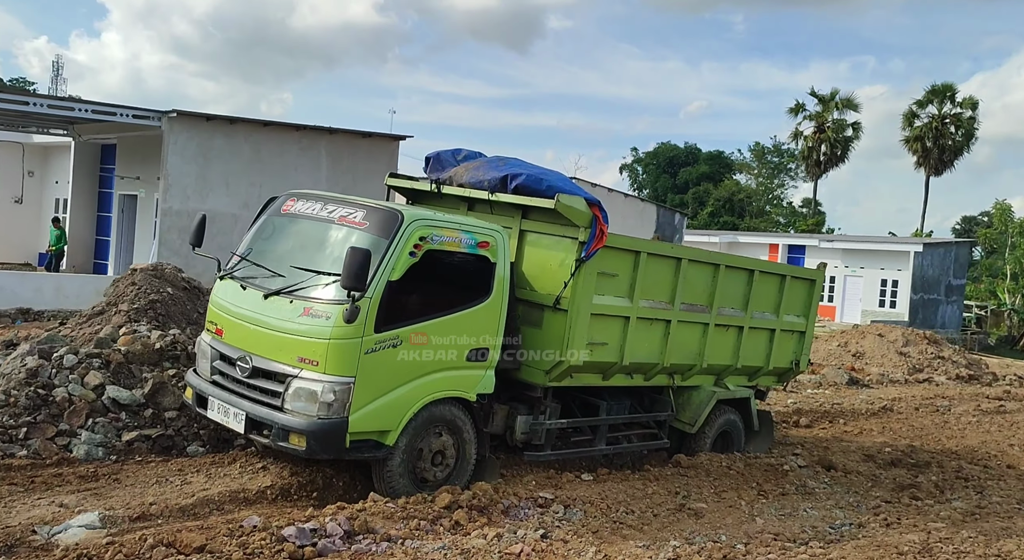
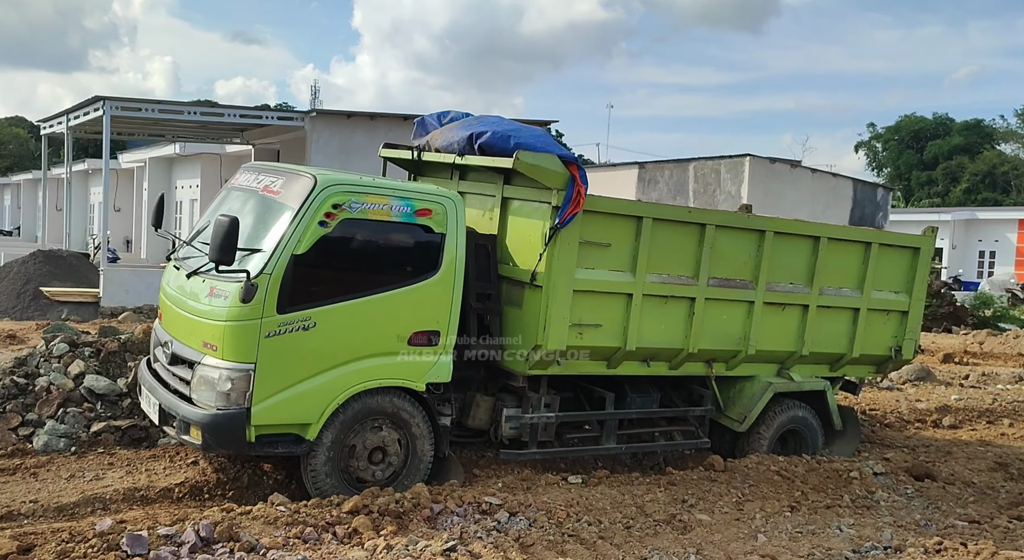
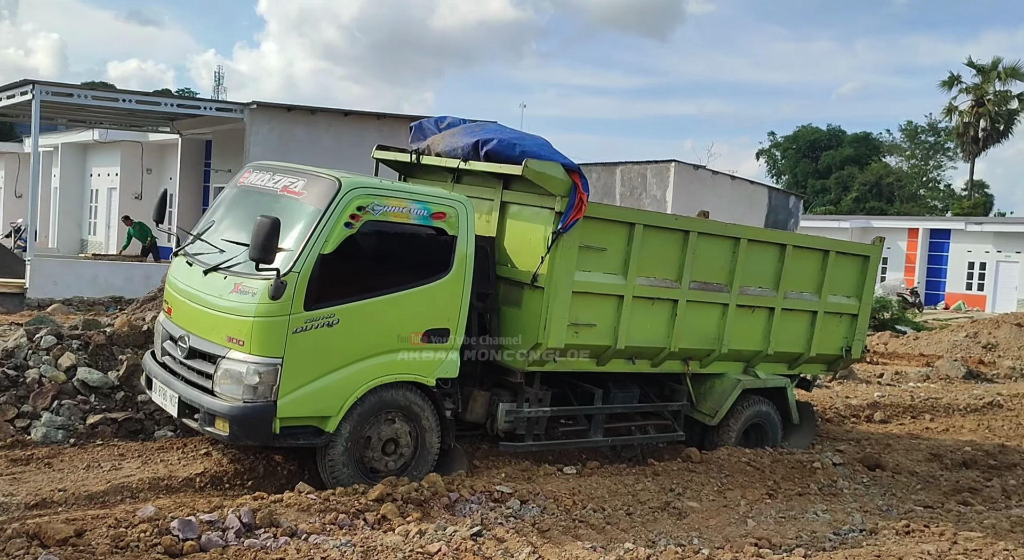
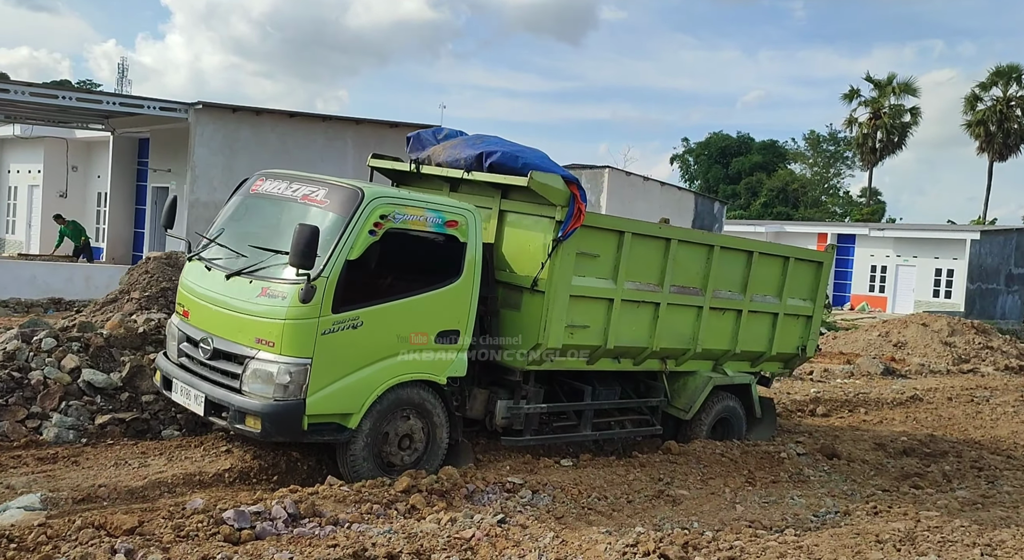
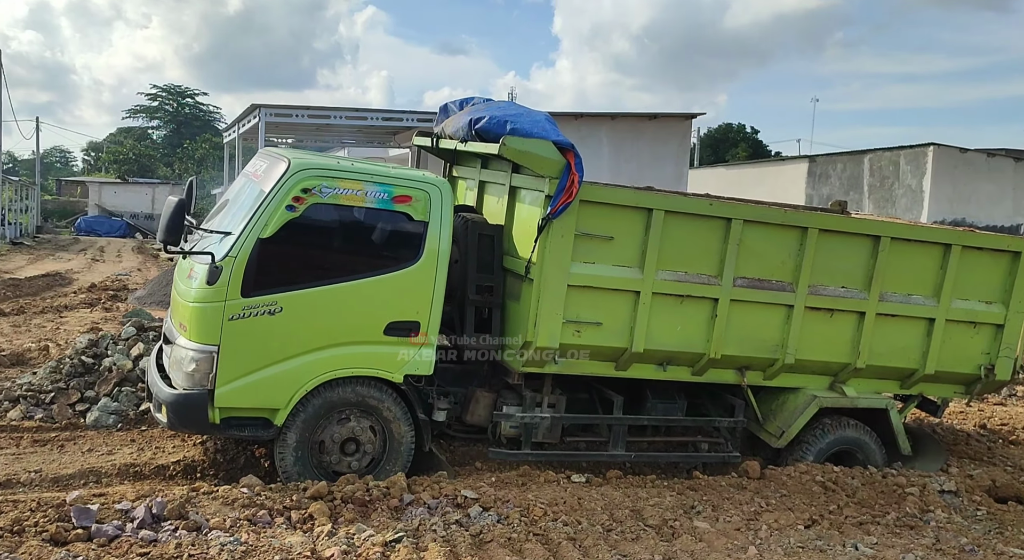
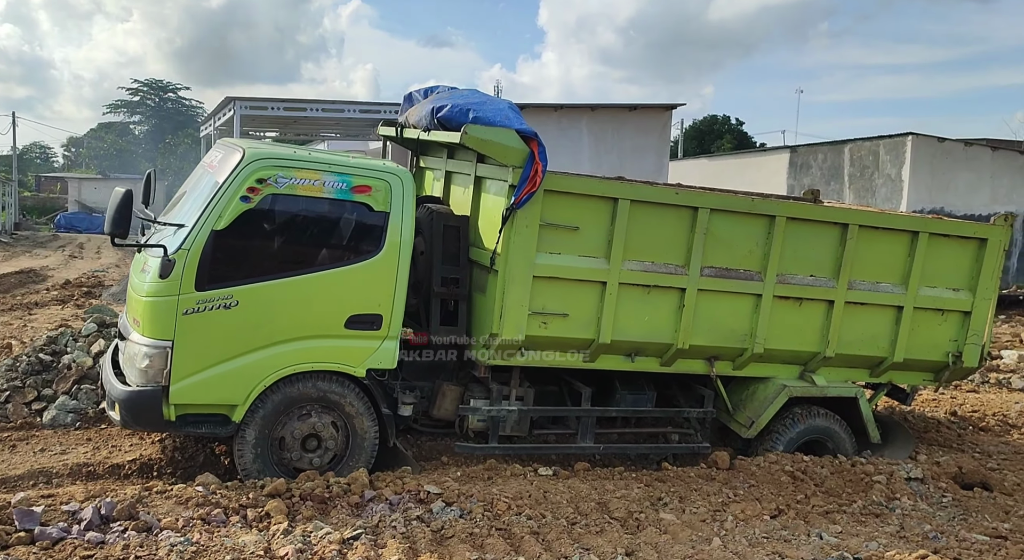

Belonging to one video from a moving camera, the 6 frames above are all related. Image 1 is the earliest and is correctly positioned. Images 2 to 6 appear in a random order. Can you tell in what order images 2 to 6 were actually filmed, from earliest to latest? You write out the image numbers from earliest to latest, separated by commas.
4, 3, 2, 5, 6
